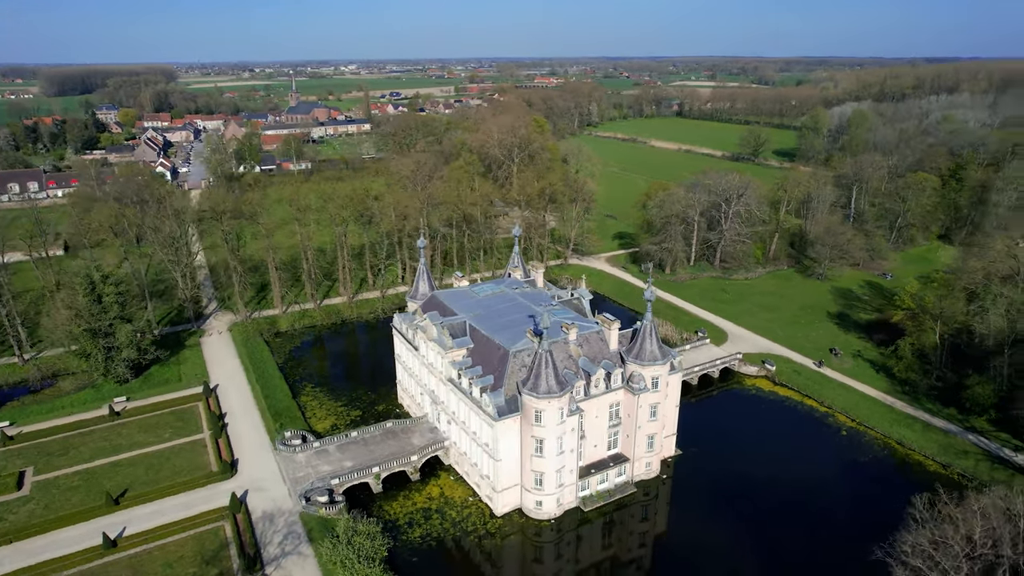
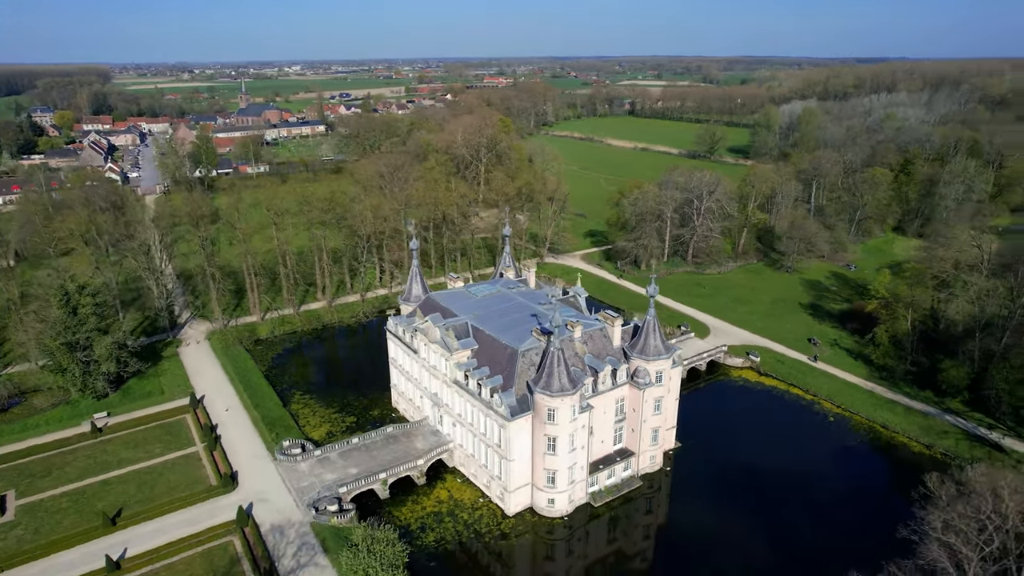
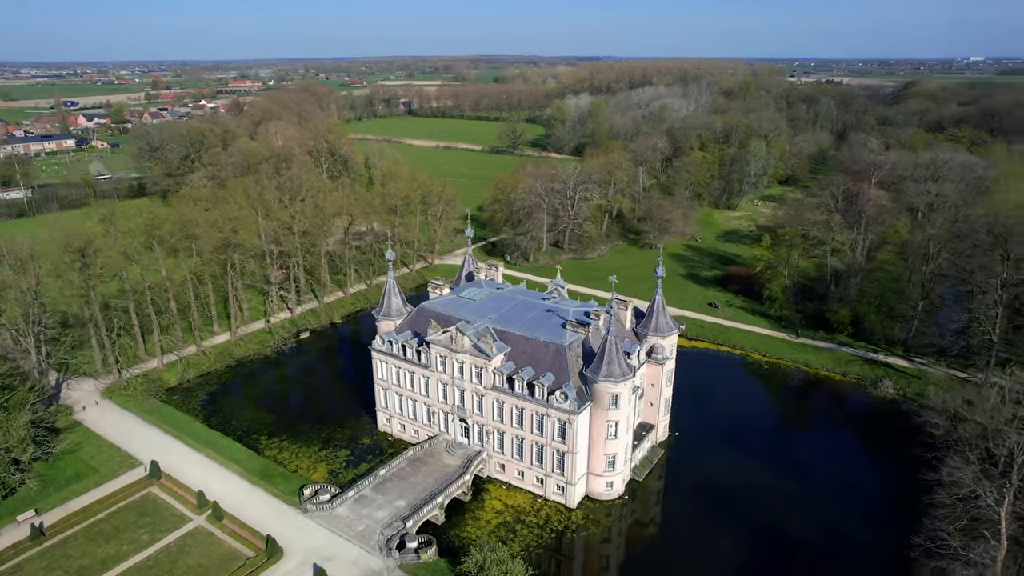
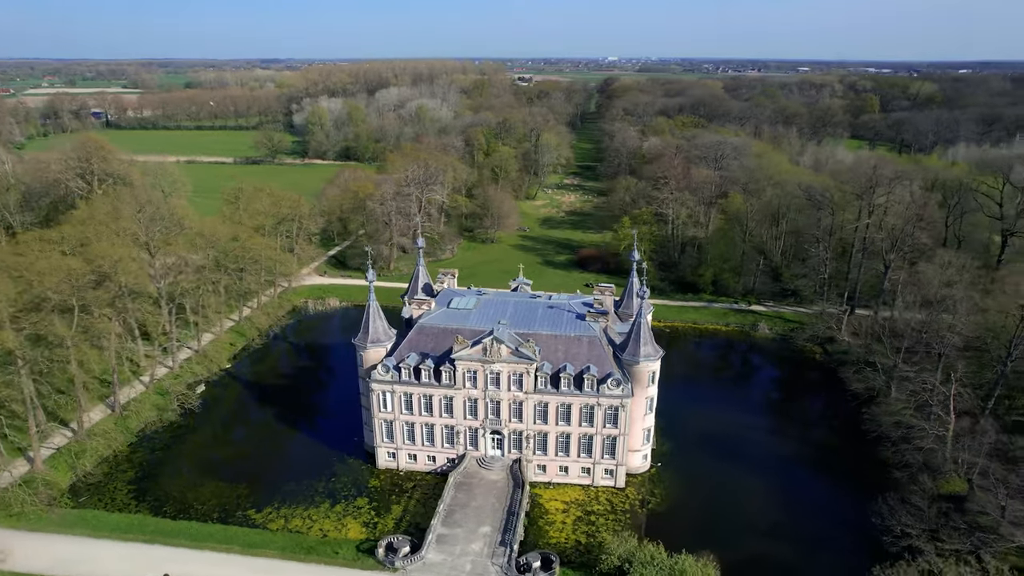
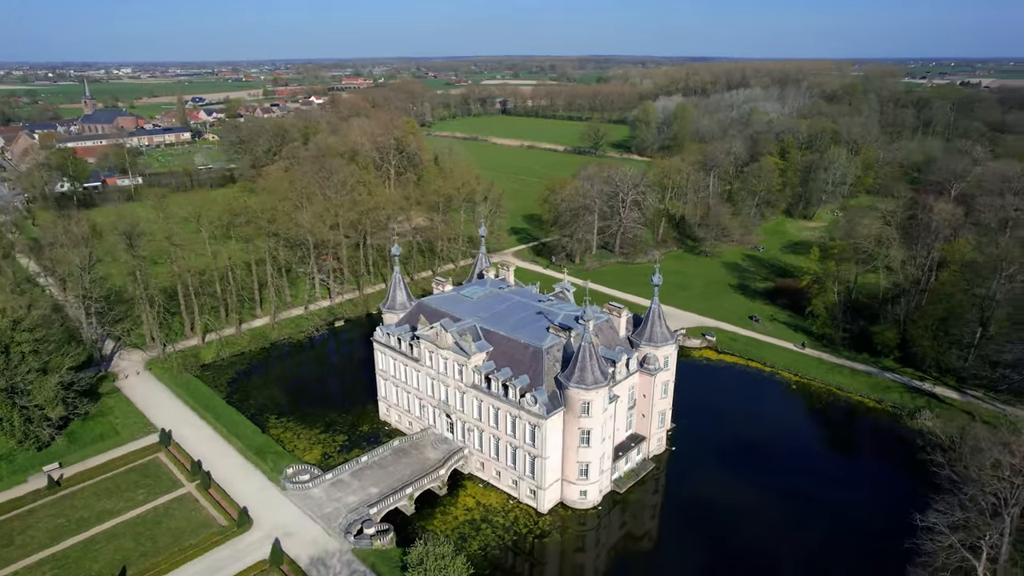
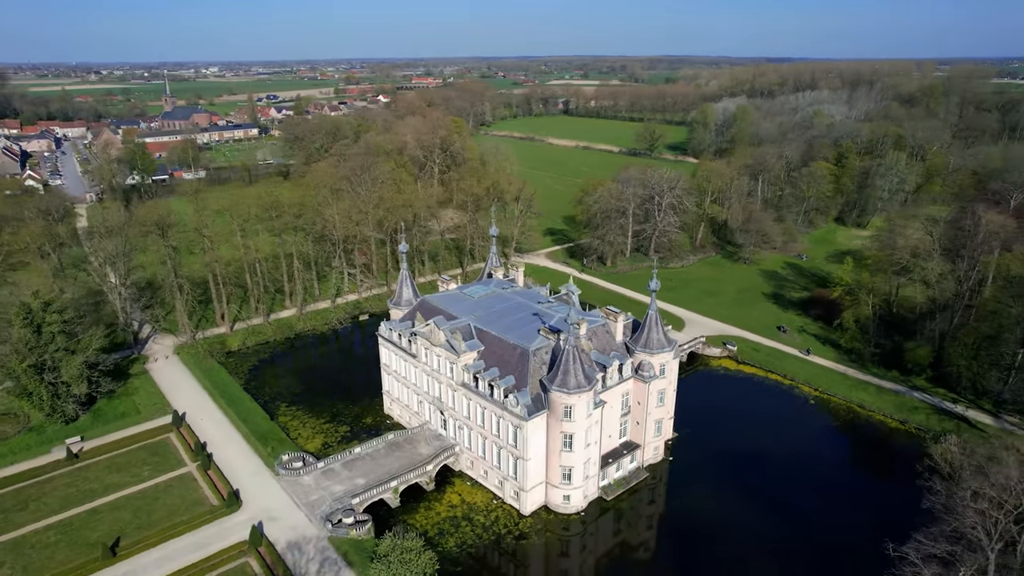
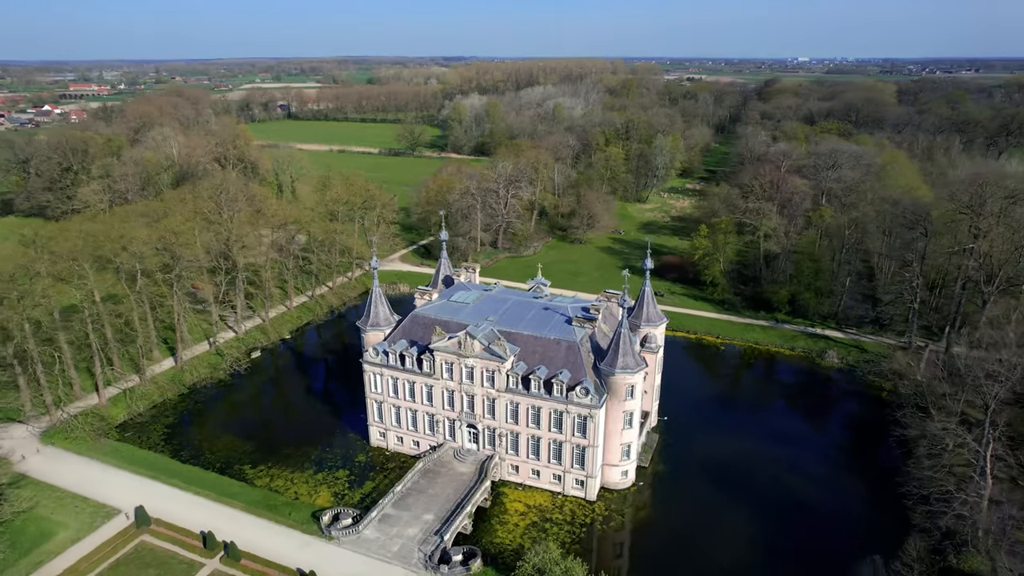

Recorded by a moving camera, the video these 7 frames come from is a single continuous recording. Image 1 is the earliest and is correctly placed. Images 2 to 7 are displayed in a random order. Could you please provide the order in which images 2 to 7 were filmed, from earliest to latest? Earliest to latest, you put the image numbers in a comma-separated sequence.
2, 6, 5, 3, 7, 4
